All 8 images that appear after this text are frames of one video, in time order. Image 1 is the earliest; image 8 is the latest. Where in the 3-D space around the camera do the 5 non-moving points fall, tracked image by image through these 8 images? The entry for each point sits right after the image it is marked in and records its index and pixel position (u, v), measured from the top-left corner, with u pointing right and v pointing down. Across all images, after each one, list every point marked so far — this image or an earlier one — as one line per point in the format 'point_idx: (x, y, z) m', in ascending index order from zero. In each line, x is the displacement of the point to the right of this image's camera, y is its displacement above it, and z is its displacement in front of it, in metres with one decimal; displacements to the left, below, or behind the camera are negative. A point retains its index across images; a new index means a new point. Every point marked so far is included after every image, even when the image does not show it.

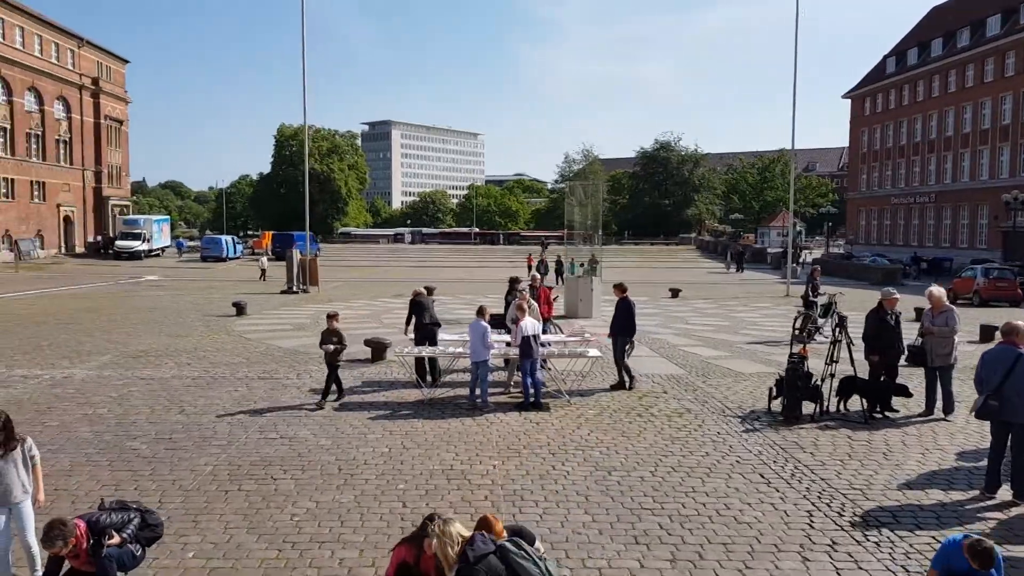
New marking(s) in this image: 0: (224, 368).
0: (-5.0, -1.4, +14.2) m
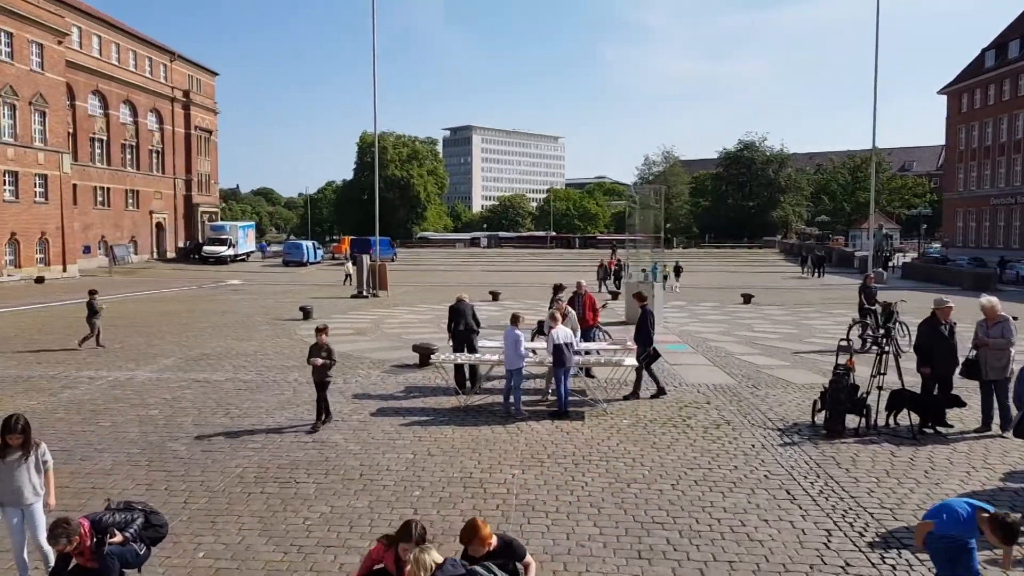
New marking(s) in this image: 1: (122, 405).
0: (-4.2, -1.5, +14.6) m
1: (-5.6, -1.7, +11.7) m
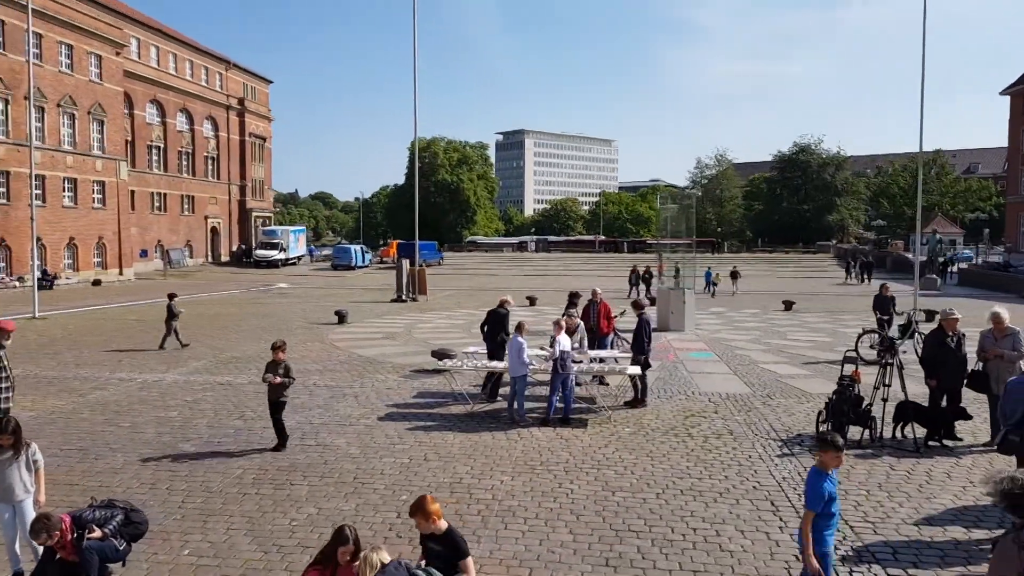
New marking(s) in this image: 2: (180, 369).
0: (-3.9, -1.6, +15.1) m
1: (-5.5, -1.8, +12.3) m
2: (-6.4, -1.5, +15.9) m
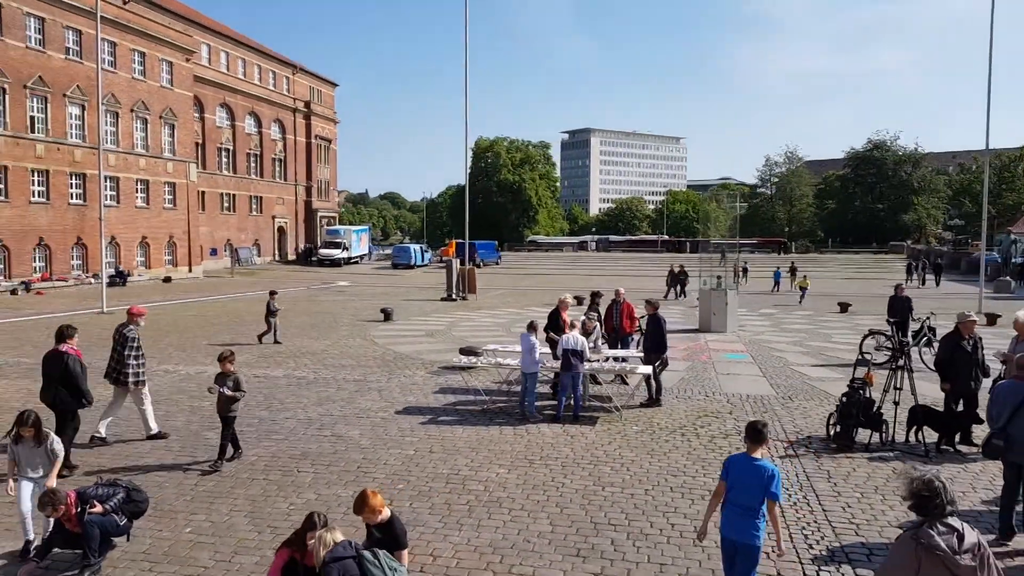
0: (-3.5, -1.6, +15.7) m
1: (-5.3, -1.7, +13.0) m
2: (-5.9, -1.5, +16.7) m
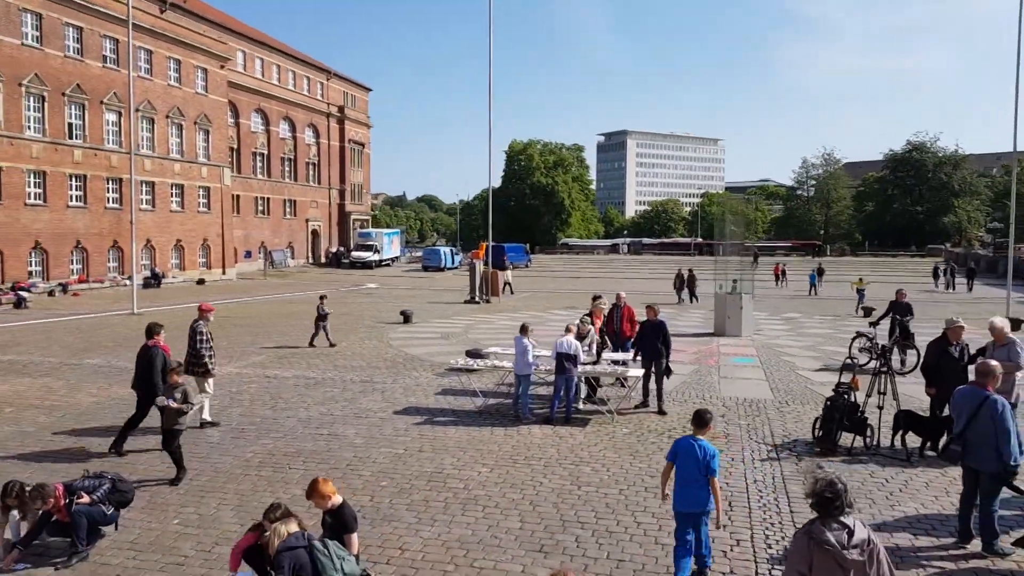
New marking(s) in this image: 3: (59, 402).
0: (-3.4, -1.6, +16.2) m
1: (-5.3, -1.8, +13.6) m
2: (-5.7, -1.6, +17.3) m
3: (-7.3, -1.8, +13.3) m
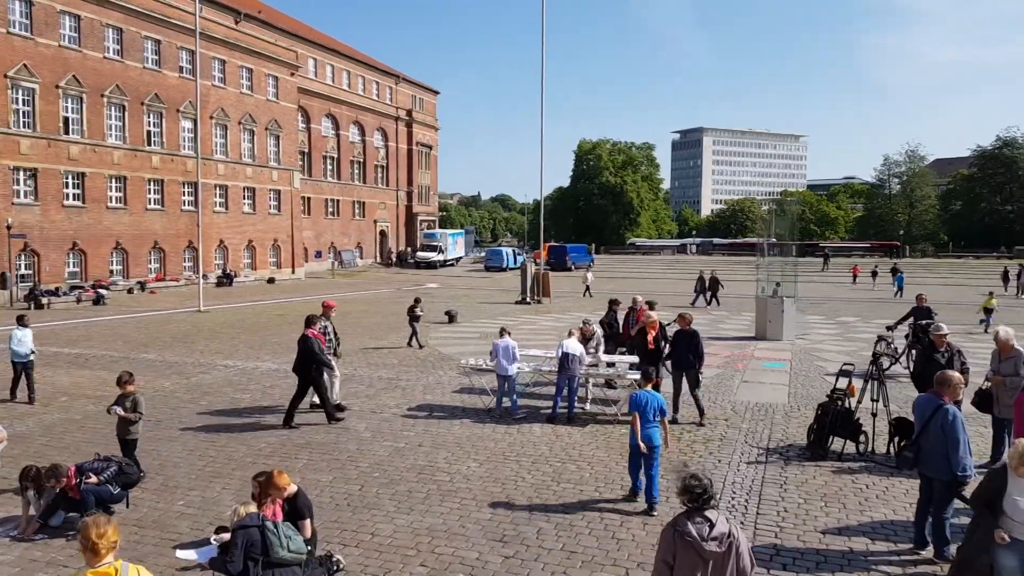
0: (-2.9, -1.7, +17.0) m
1: (-5.1, -1.8, +14.6) m
2: (-5.2, -1.6, +18.4) m
3: (-7.1, -1.8, +14.5) m
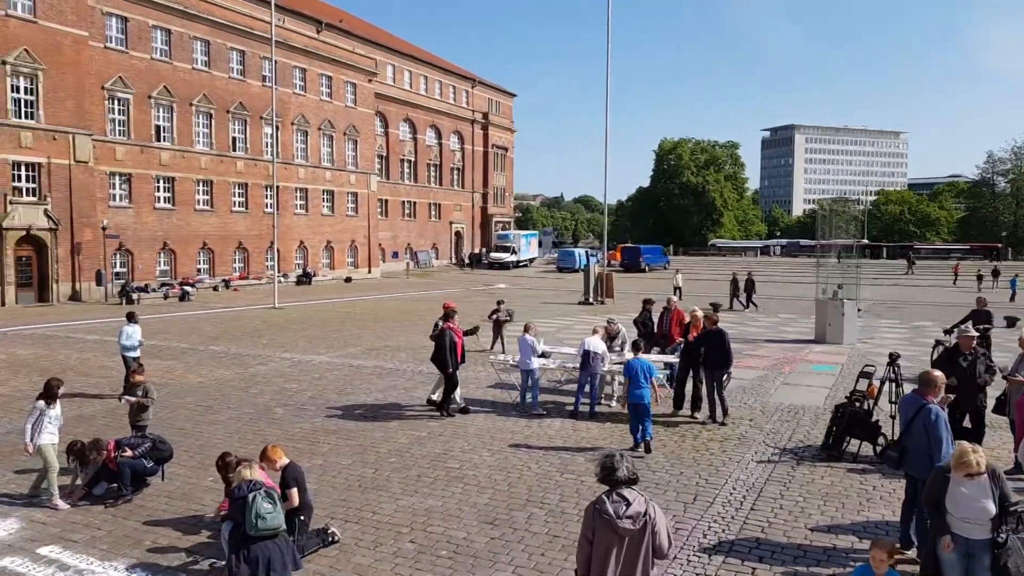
0: (-2.0, -1.6, +17.7) m
1: (-4.4, -1.7, +15.6) m
2: (-4.1, -1.5, +19.3) m
3: (-6.5, -1.8, +15.7) m
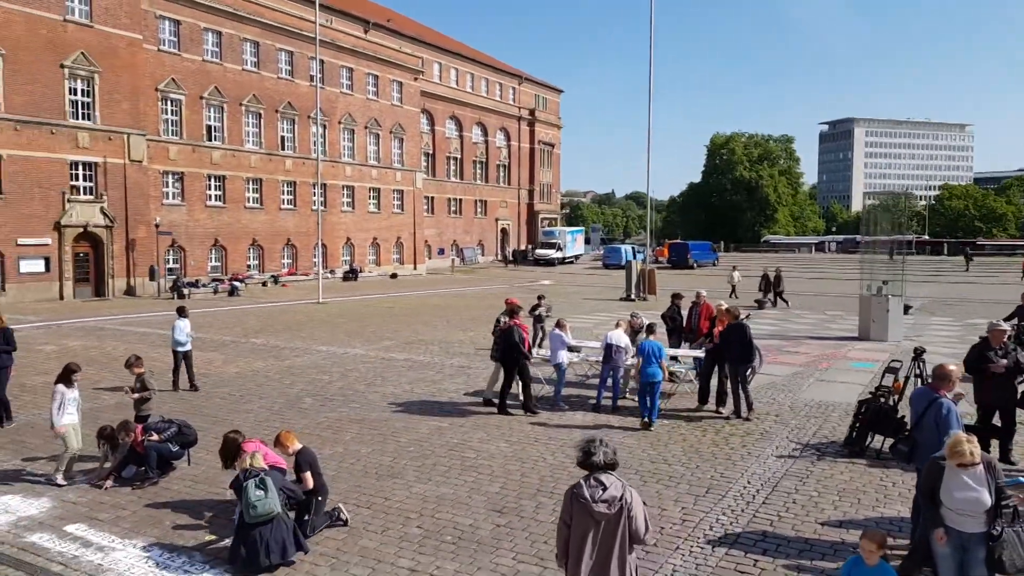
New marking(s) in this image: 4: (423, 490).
0: (-1.4, -1.5, +17.9) m
1: (-3.9, -1.6, +15.9) m
2: (-3.4, -1.4, +19.6) m
3: (-6.0, -1.6, +16.2) m
4: (-1.0, -2.3, +9.2) m
